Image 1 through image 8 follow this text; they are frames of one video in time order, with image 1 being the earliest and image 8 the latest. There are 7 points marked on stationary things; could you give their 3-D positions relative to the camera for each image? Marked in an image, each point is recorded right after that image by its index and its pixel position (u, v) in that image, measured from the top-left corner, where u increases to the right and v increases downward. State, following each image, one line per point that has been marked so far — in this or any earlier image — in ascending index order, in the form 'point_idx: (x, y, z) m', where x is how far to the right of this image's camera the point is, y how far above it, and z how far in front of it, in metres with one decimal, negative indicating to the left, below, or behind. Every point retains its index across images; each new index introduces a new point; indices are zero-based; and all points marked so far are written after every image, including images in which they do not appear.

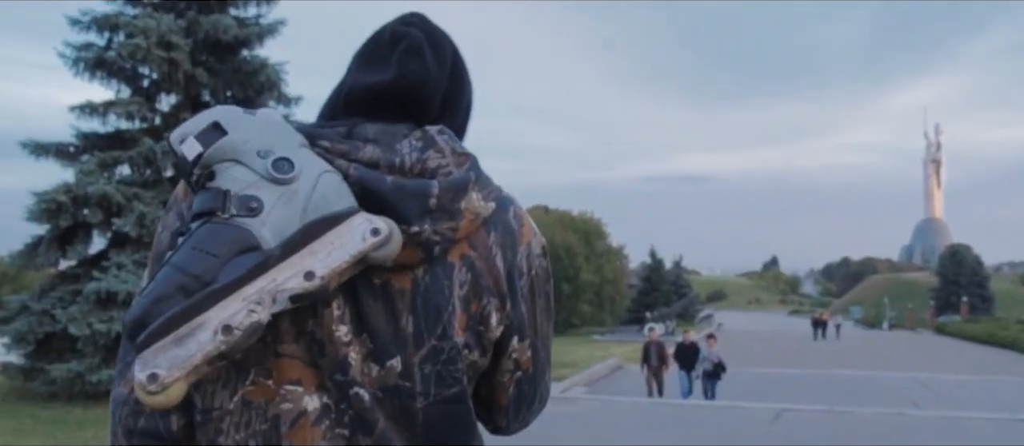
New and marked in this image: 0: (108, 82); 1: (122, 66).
0: (-6.4, +2.2, +12.9) m
1: (-6.1, +2.5, +12.8) m
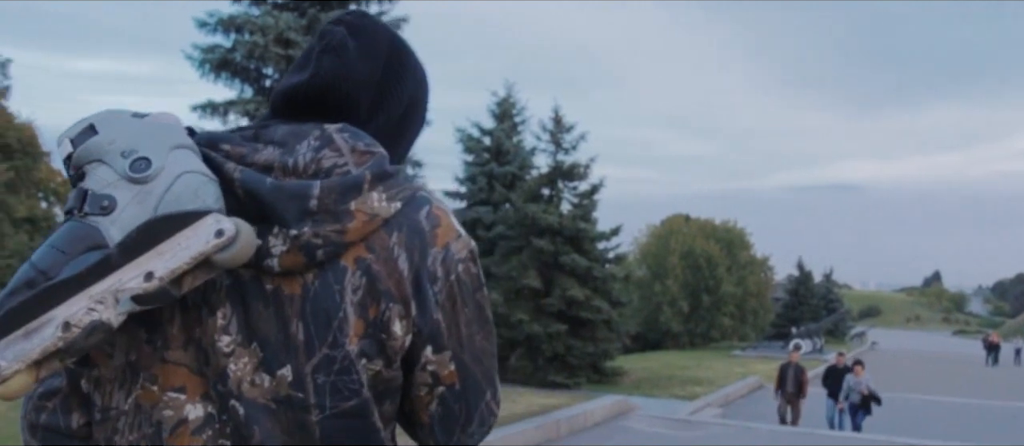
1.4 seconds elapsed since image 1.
0: (-4.5, +2.2, +13.1) m
1: (-4.2, +2.5, +12.9) m
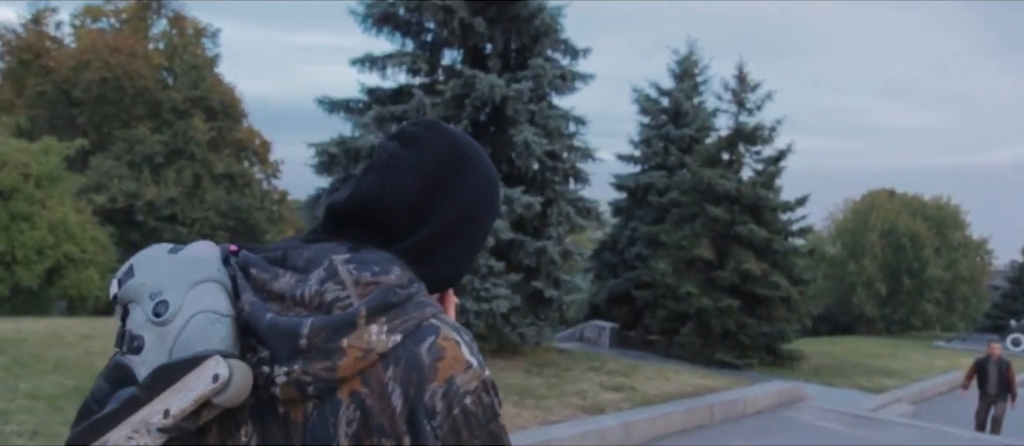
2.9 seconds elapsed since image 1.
0: (-1.9, +2.9, +12.9) m
1: (-1.7, +3.1, +12.7) m
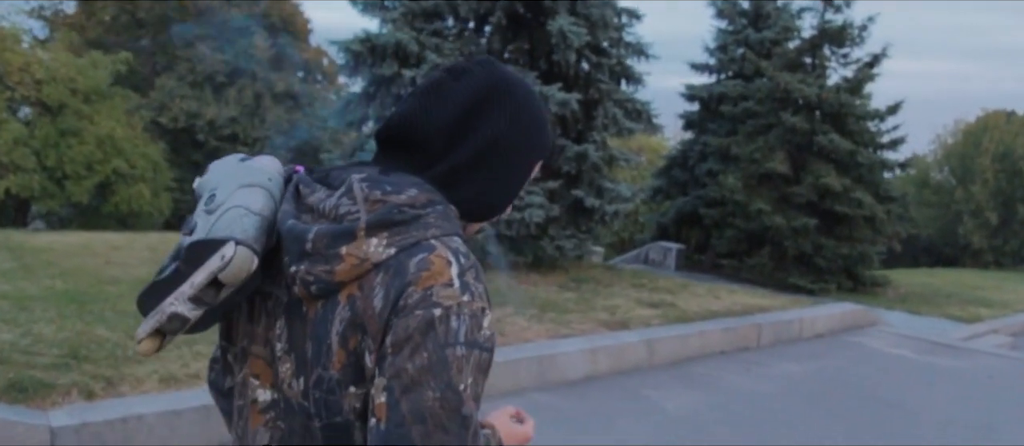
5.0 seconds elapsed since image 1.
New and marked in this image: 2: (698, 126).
0: (-1.2, +4.3, +11.8) m
1: (-1.0, +4.5, +11.6) m
2: (+3.9, +2.0, +17.2) m
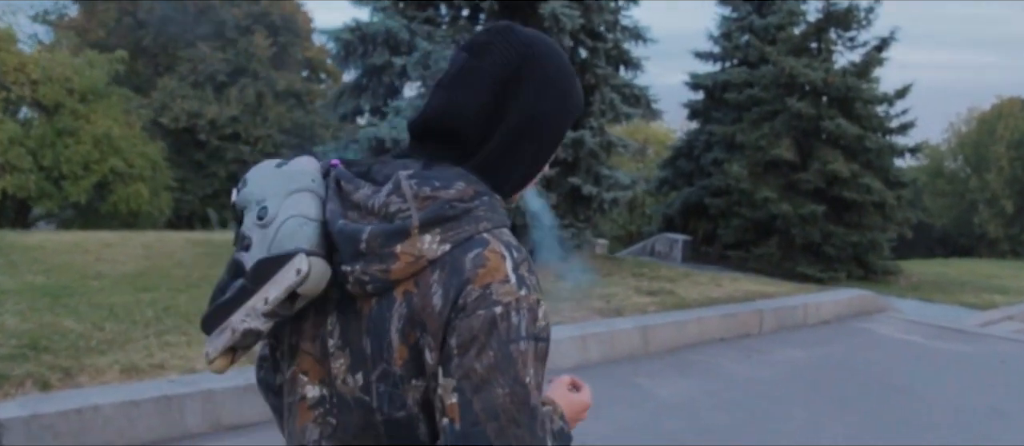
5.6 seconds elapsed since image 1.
0: (-1.3, +4.4, +11.6) m
1: (-1.1, +4.6, +11.3) m
2: (+3.9, +2.2, +16.9) m
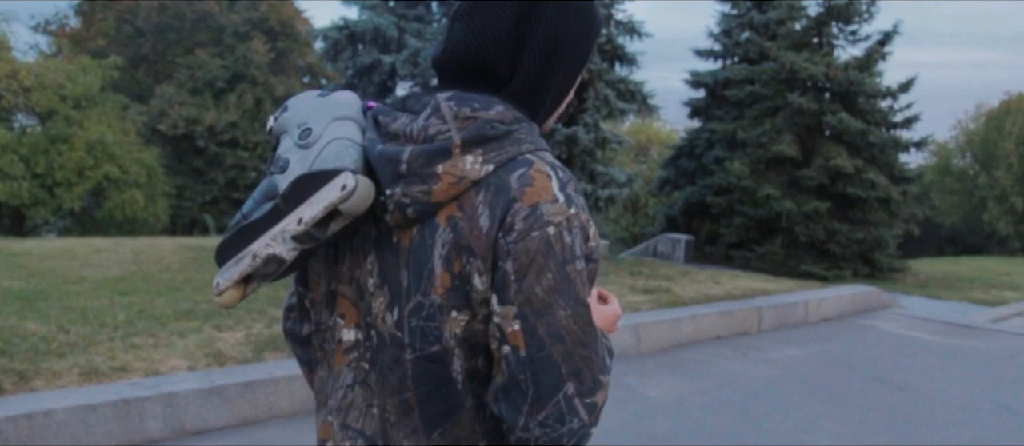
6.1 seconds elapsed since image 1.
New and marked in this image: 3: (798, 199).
0: (-1.4, +4.4, +11.5) m
1: (-1.2, +4.6, +11.2) m
2: (+3.9, +2.2, +16.7) m
3: (+4.9, +0.4, +14.1) m
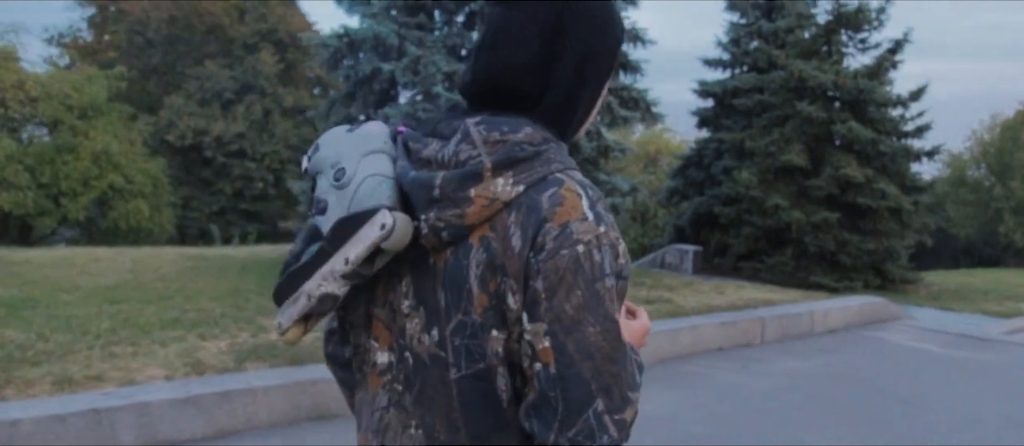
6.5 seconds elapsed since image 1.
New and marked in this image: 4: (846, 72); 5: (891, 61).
0: (-1.4, +4.2, +11.4) m
1: (-1.2, +4.4, +11.1) m
2: (+4.0, +2.0, +16.5) m
3: (+5.0, +0.2, +13.8) m
4: (+5.5, +2.5, +13.6) m
5: (+6.3, +2.7, +13.6) m
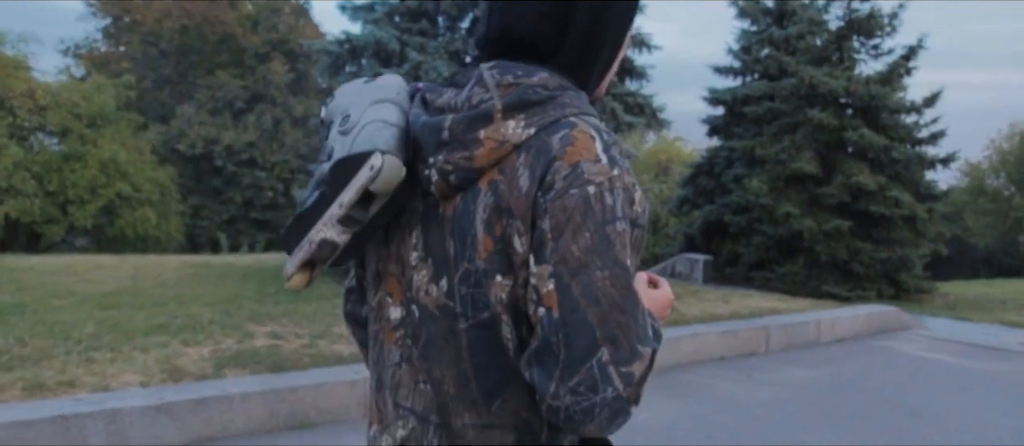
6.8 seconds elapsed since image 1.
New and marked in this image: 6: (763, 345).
0: (-1.3, +4.1, +11.3) m
1: (-1.1, +4.3, +11.0) m
2: (+4.2, +1.8, +16.3) m
3: (+5.1, +0.1, +13.6) m
4: (+5.6, +2.4, +13.3) m
5: (+6.4, +2.6, +13.3) m
6: (+2.2, -1.1, +7.2) m
